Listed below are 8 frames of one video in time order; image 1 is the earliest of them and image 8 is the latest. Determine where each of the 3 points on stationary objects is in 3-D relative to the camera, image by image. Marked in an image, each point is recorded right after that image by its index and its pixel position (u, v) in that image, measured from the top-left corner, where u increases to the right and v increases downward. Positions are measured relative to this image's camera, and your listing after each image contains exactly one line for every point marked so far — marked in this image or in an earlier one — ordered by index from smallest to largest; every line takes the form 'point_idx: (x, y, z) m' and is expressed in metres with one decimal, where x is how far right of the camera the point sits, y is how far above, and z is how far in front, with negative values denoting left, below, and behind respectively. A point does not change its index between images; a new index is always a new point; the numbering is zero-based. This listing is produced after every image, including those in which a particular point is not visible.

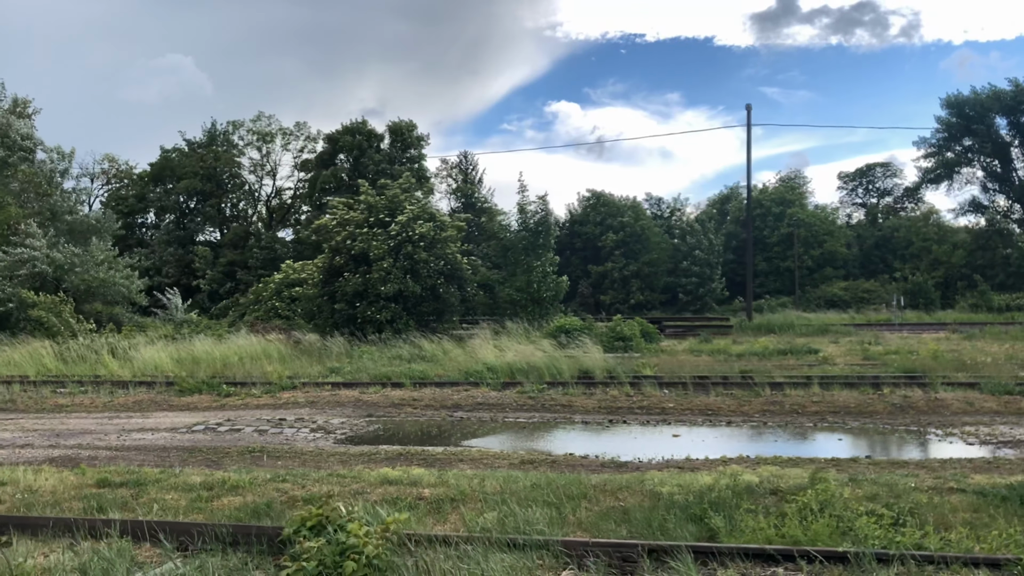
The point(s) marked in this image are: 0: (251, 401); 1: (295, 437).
0: (-4.2, -1.8, +13.5) m
1: (-2.6, -1.8, +10.2) m
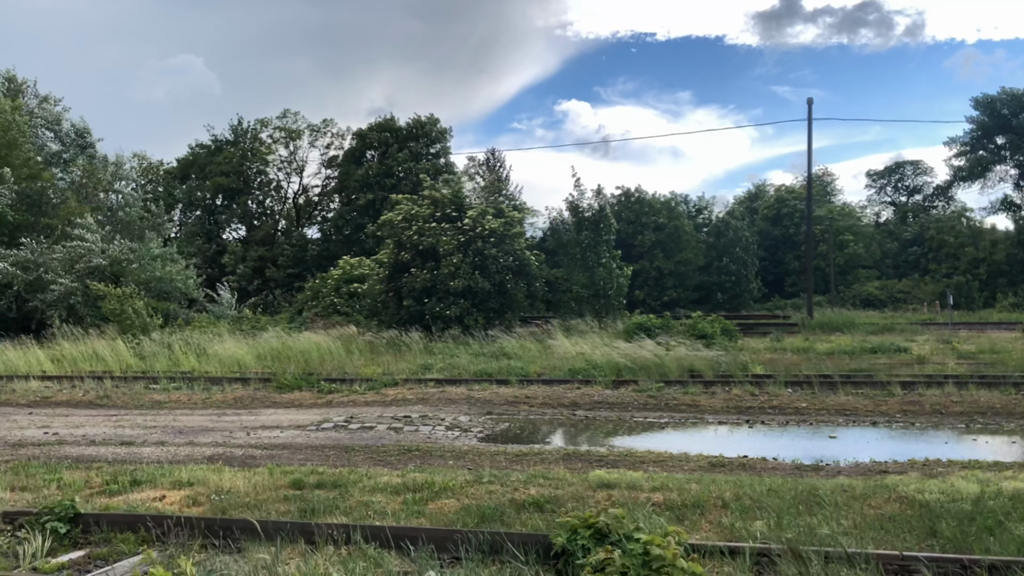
0: (-2.4, -1.7, +13.2) m
1: (-0.9, -1.7, +9.9) m
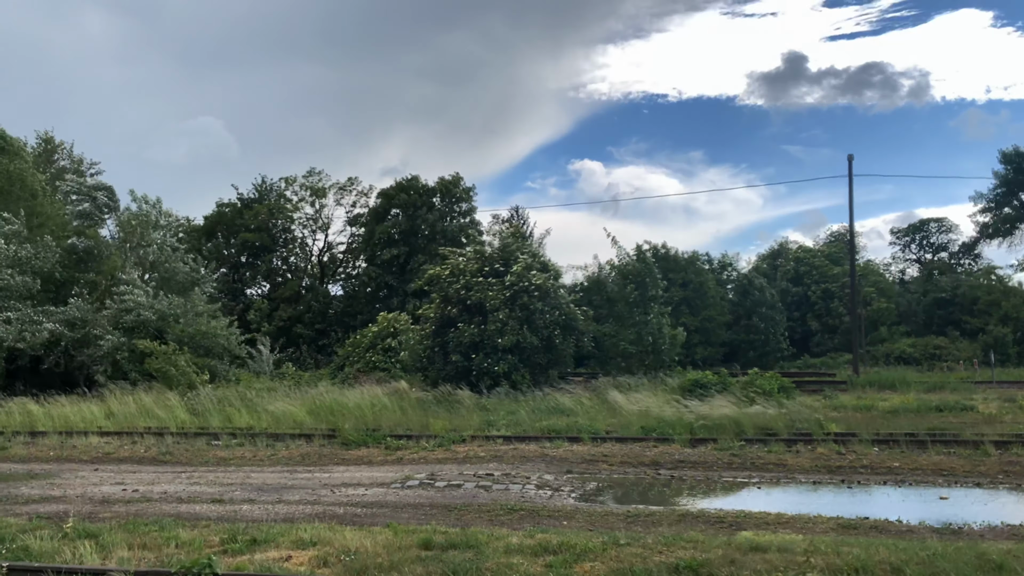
0: (-1.2, -2.6, +12.9) m
1: (+0.2, -2.3, +9.6) m
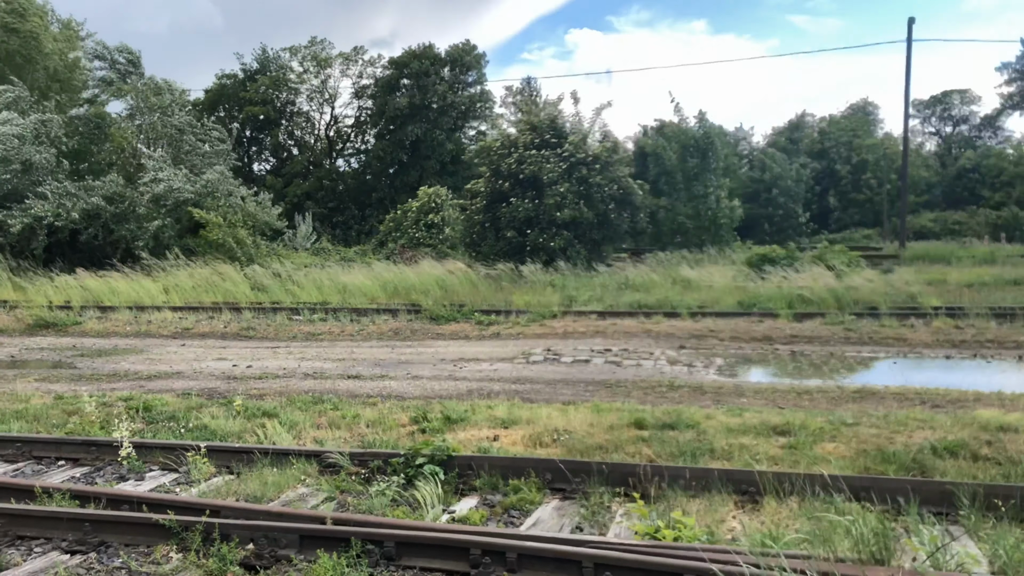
0: (+0.2, -0.6, +12.6) m
1: (+1.7, -0.9, +9.2) m
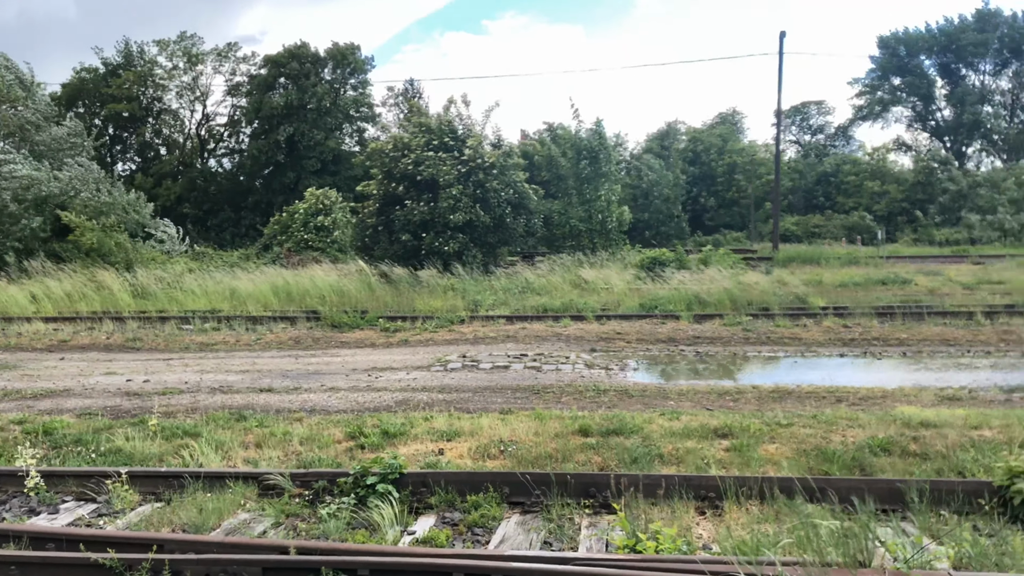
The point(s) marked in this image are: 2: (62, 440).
0: (-1.1, -0.7, +12.4) m
1: (+0.8, -0.9, +9.3) m
2: (-3.1, -1.1, +5.9) m
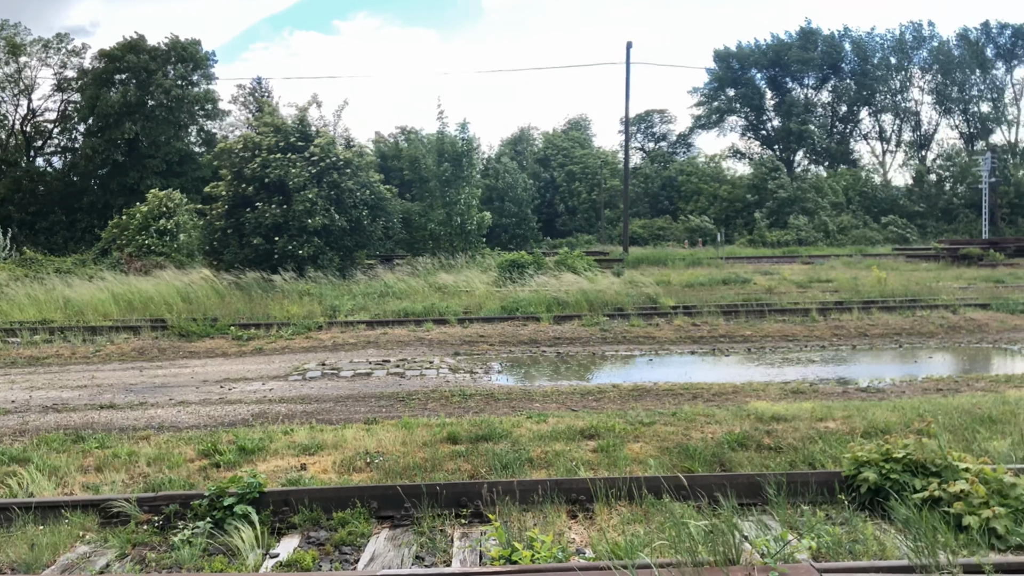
0: (-3.1, -0.8, +11.9) m
1: (-0.7, -1.0, +9.2) m
2: (-4.0, -1.1, +5.2) m
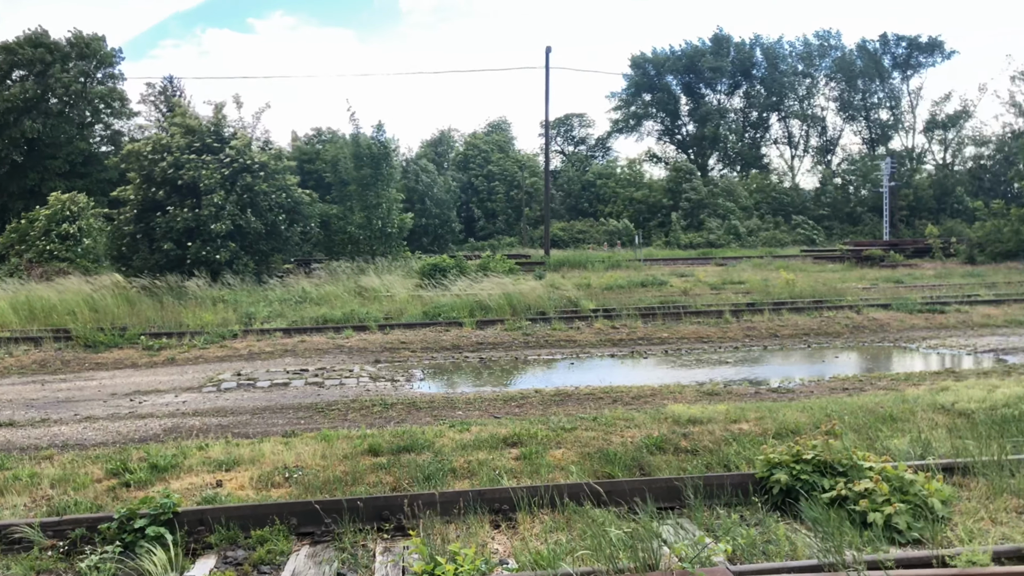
0: (-4.2, -0.9, +11.6) m
1: (-1.5, -1.1, +9.1) m
2: (-4.4, -1.2, +4.8) m
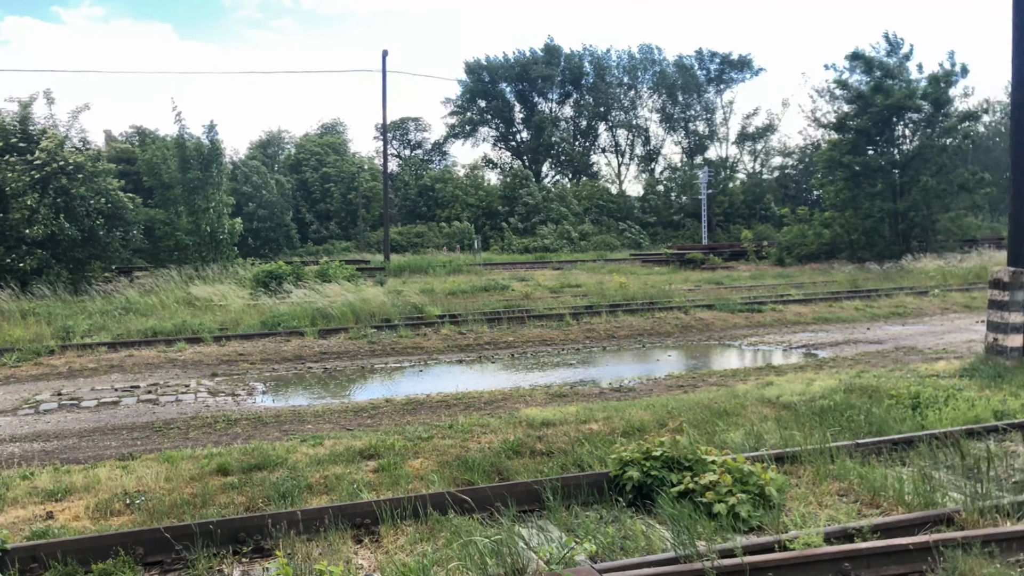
0: (-6.1, -1.1, +10.6) m
1: (-3.1, -1.2, +8.6) m
2: (-5.1, -1.3, +3.9) m
